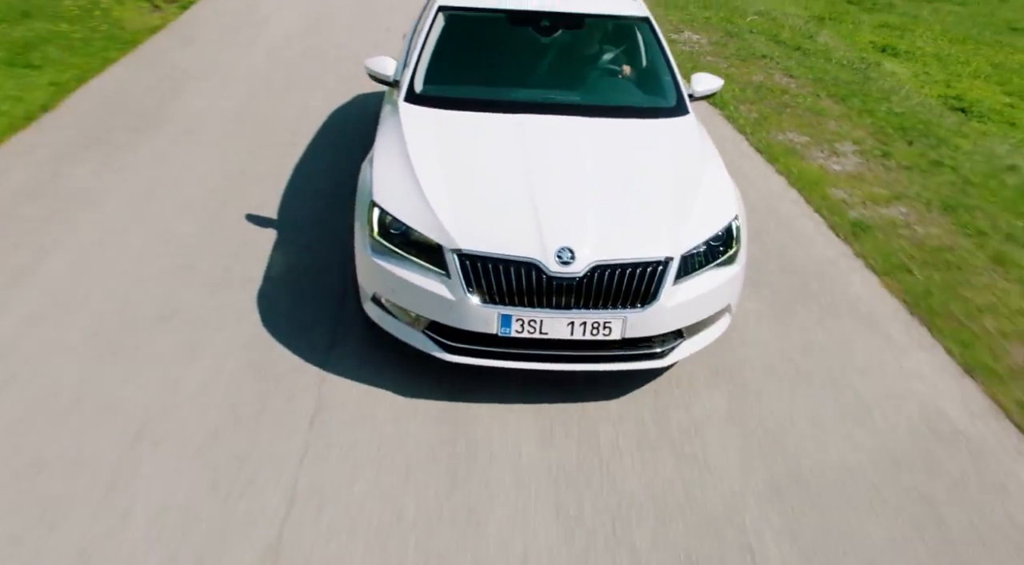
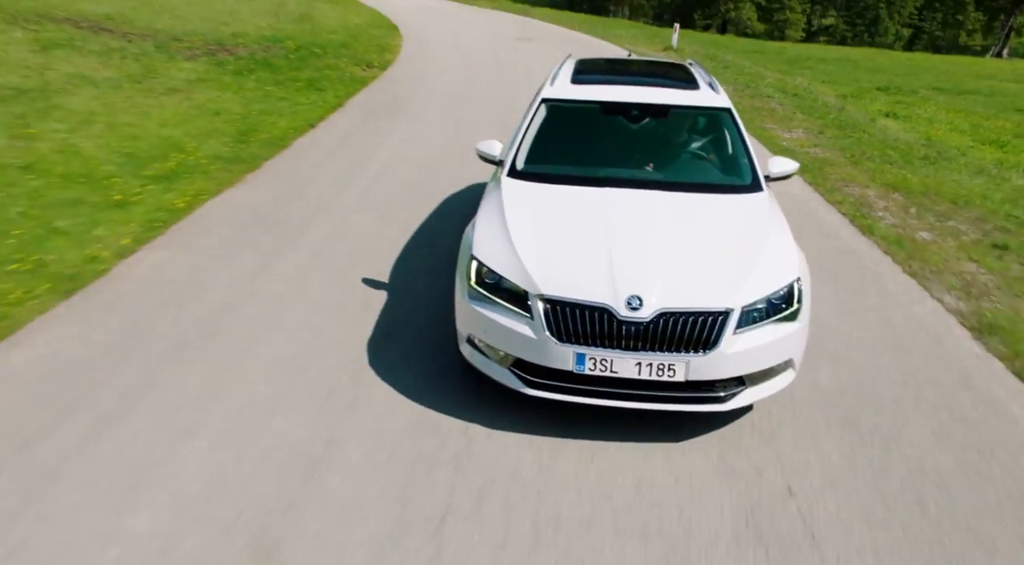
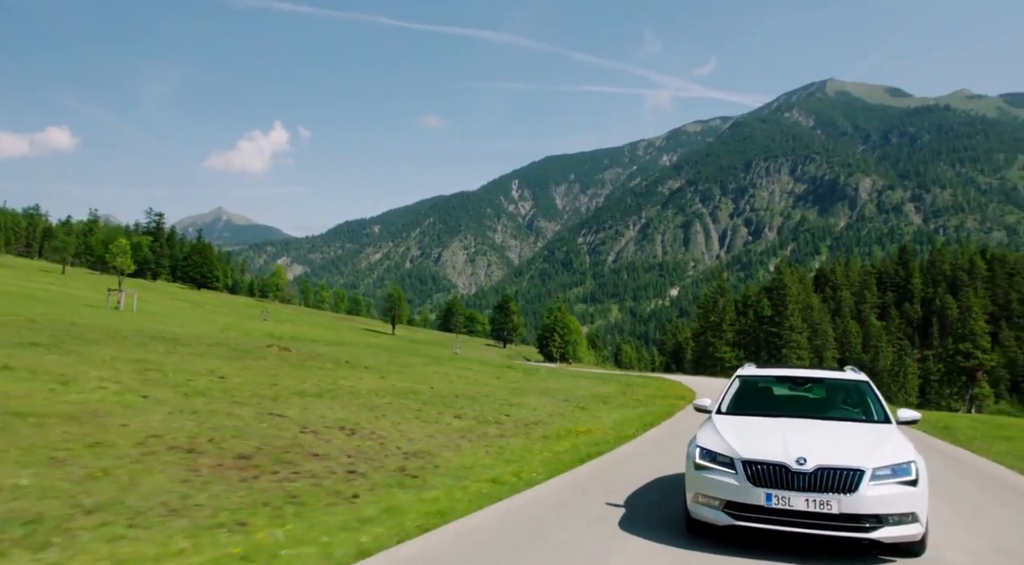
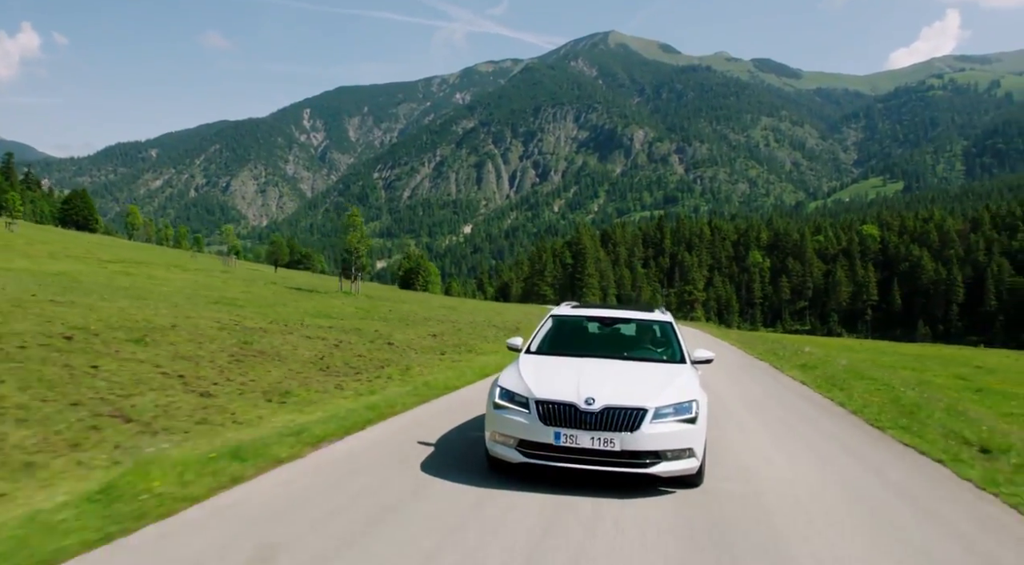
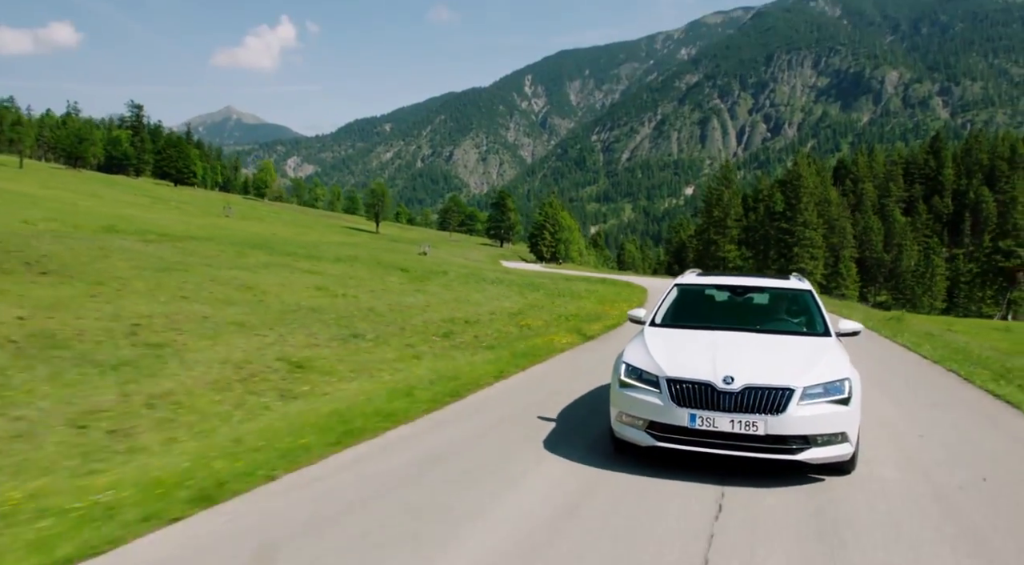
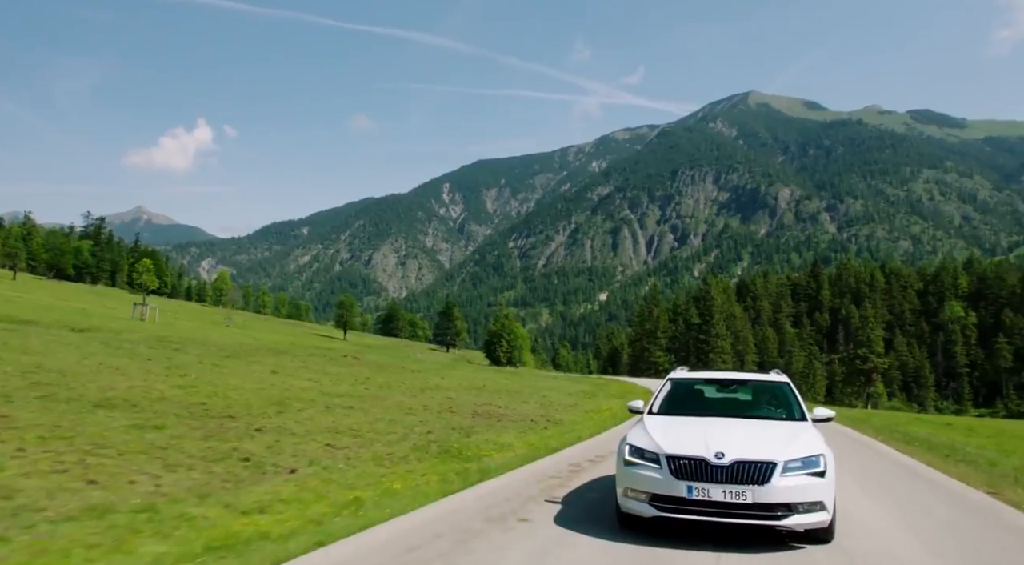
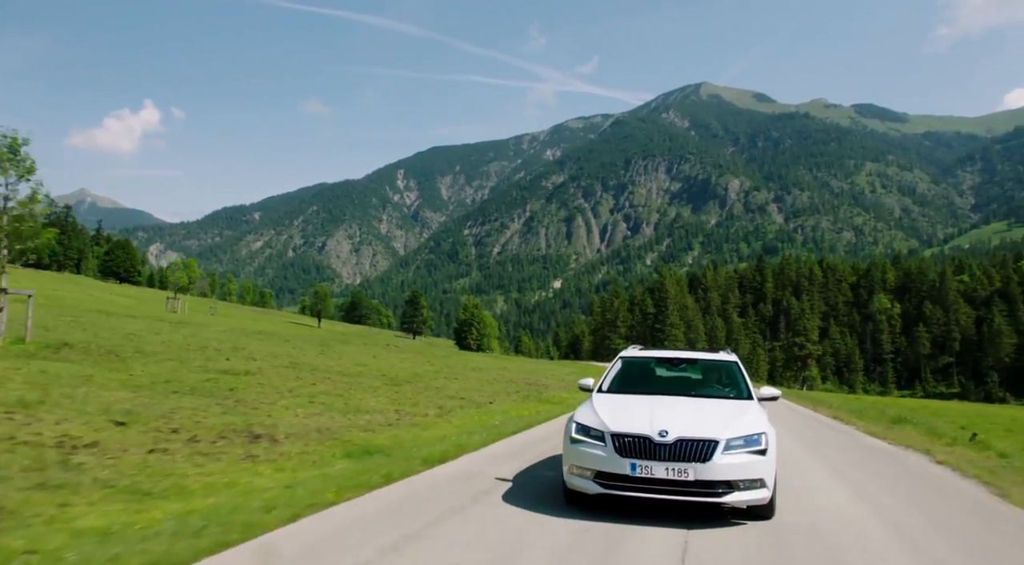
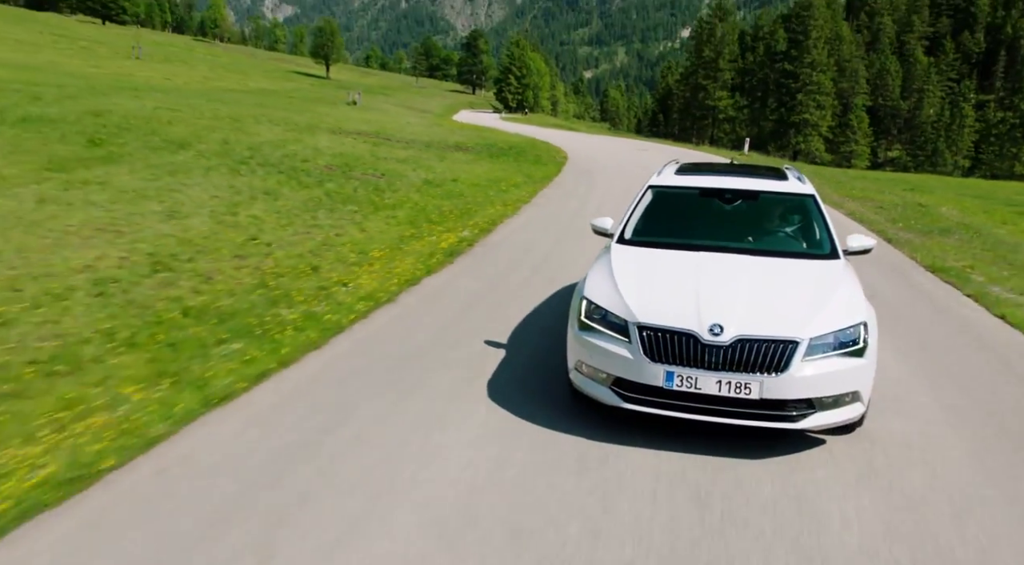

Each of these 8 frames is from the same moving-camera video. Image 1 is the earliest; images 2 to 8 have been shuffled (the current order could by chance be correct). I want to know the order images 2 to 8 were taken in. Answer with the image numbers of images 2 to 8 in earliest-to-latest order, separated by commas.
2, 8, 5, 3, 6, 7, 4
